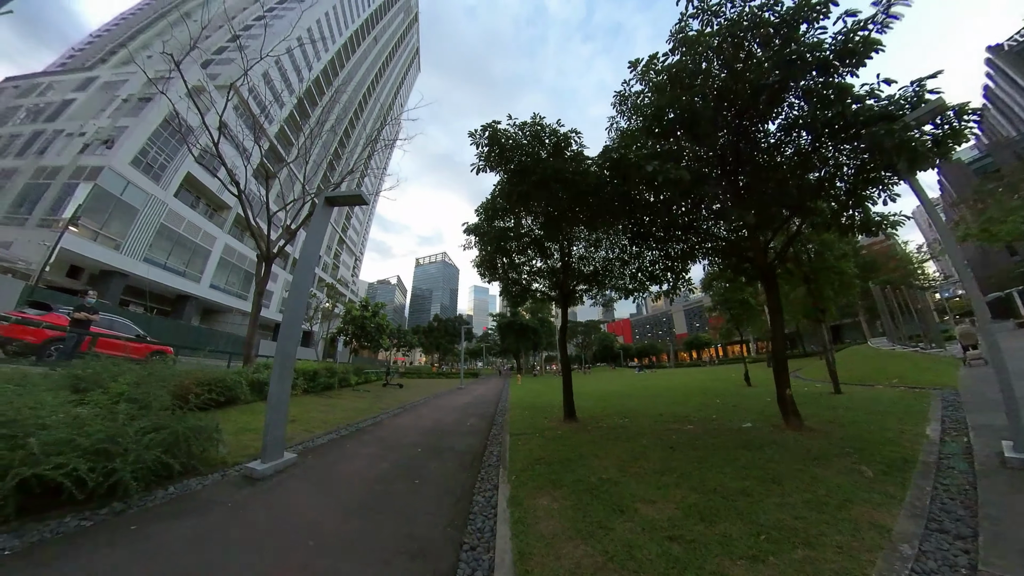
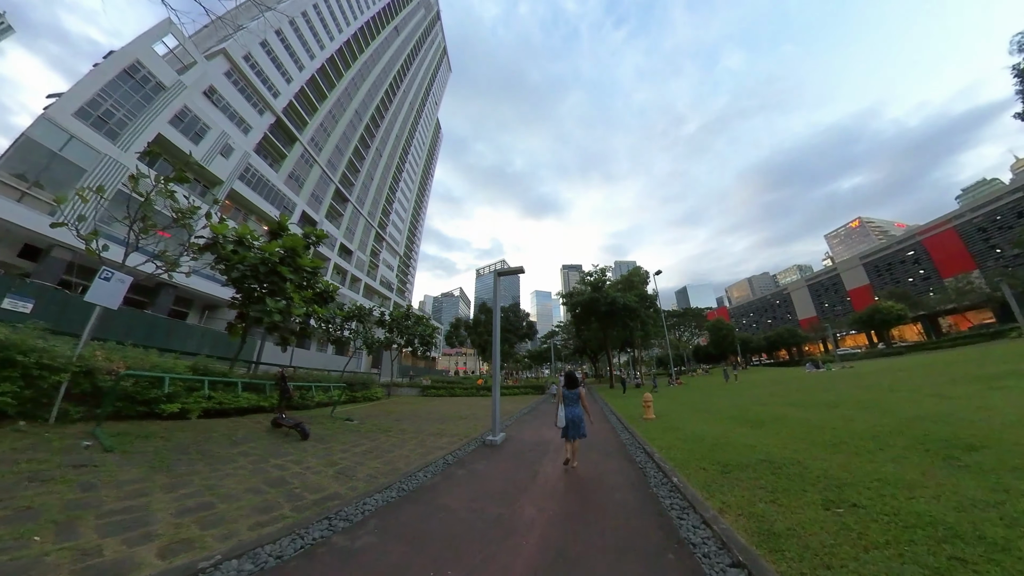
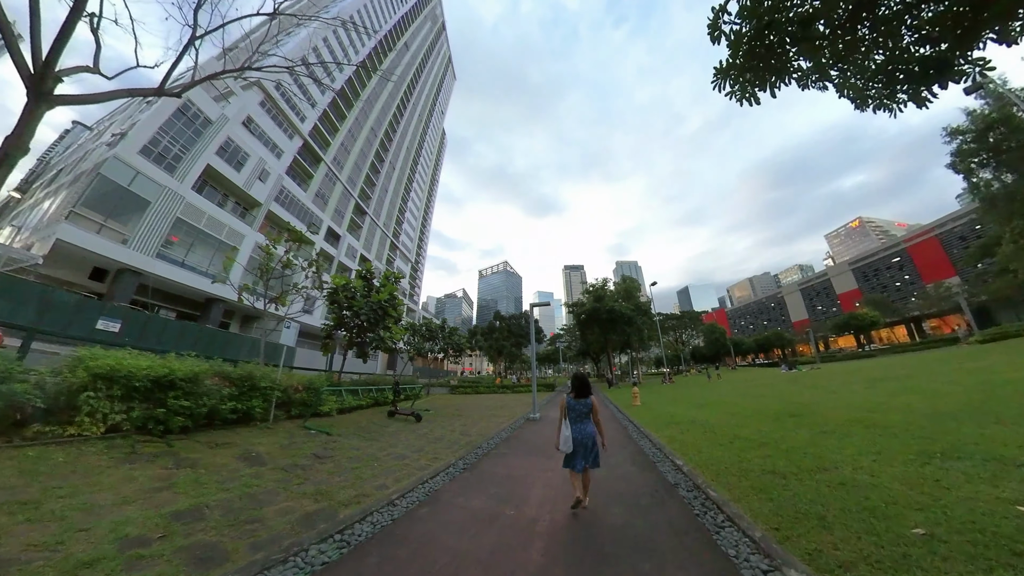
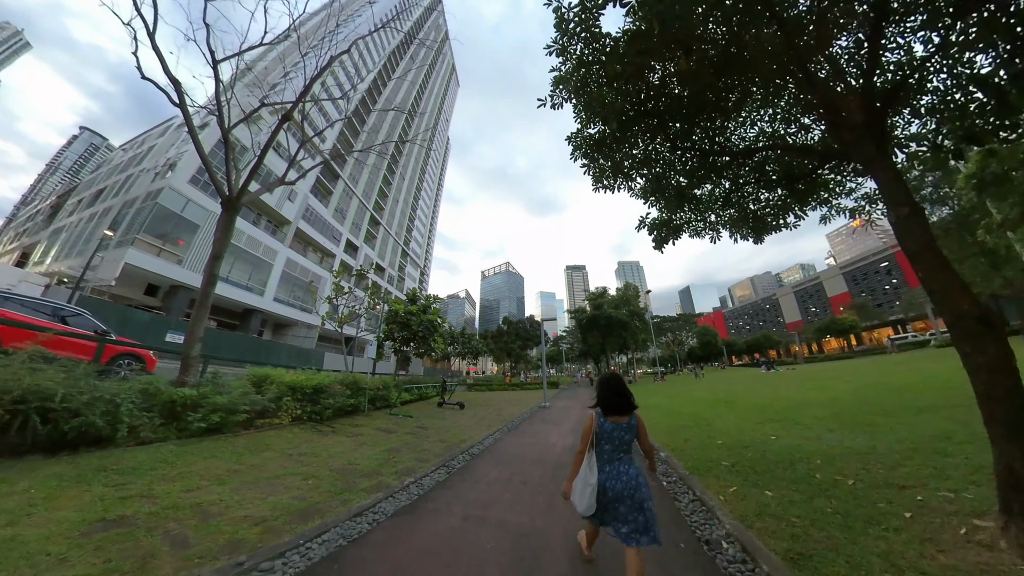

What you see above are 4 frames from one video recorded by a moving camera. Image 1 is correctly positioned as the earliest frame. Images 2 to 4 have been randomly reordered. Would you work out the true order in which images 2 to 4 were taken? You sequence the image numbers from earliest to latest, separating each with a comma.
4, 3, 2
